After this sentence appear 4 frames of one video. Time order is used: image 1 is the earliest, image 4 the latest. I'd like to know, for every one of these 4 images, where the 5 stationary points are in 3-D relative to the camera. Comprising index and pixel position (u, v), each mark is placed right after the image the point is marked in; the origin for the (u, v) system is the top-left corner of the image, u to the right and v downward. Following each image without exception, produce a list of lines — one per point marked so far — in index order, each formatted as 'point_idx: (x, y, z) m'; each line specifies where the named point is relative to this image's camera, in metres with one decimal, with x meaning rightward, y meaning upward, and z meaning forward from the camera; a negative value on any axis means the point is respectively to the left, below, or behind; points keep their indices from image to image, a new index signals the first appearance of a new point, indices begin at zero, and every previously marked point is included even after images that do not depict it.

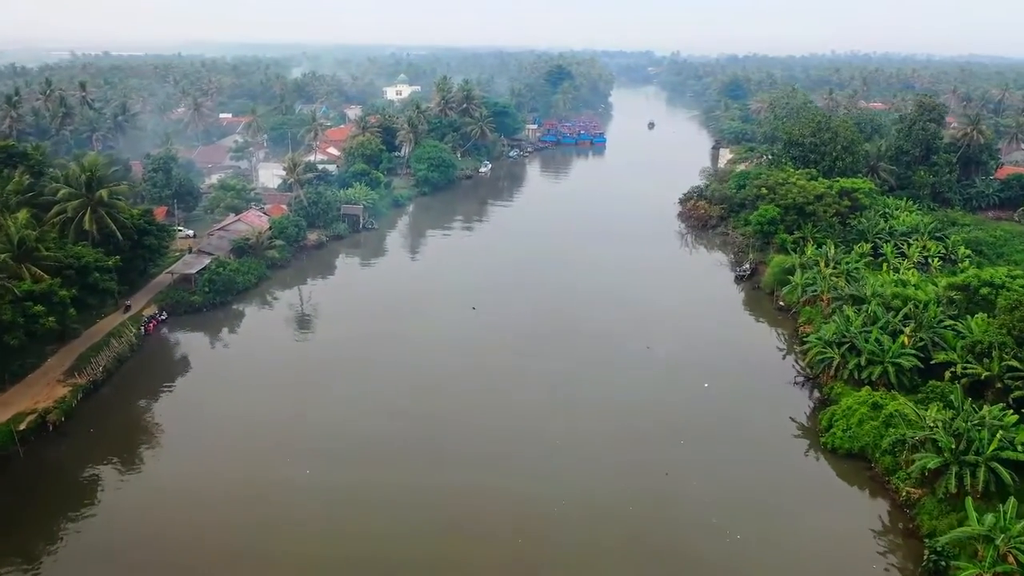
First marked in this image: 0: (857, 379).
0: (+8.6, -2.3, +17.1) m
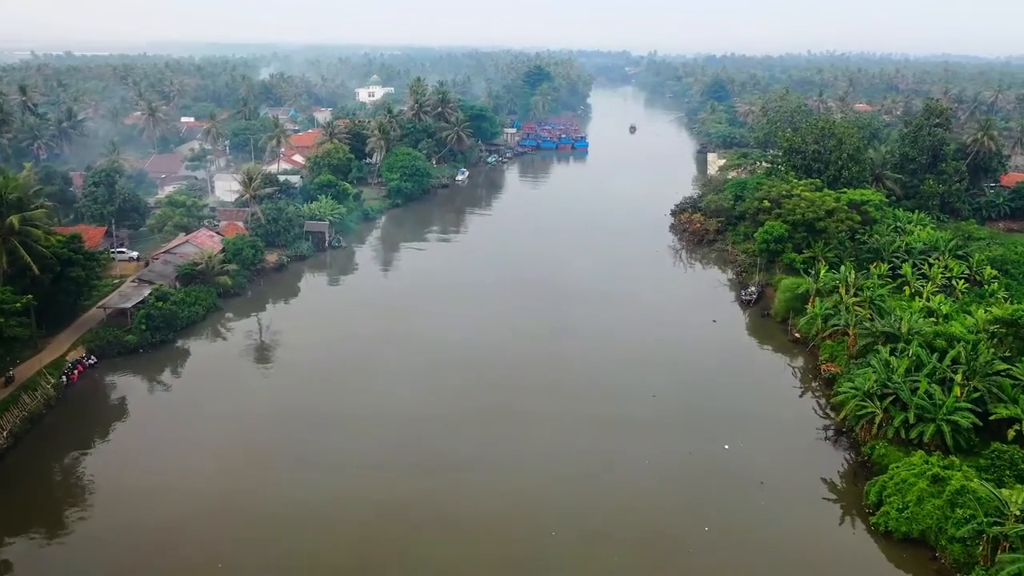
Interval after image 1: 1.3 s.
0: (+8.3, -3.2, +14.5) m
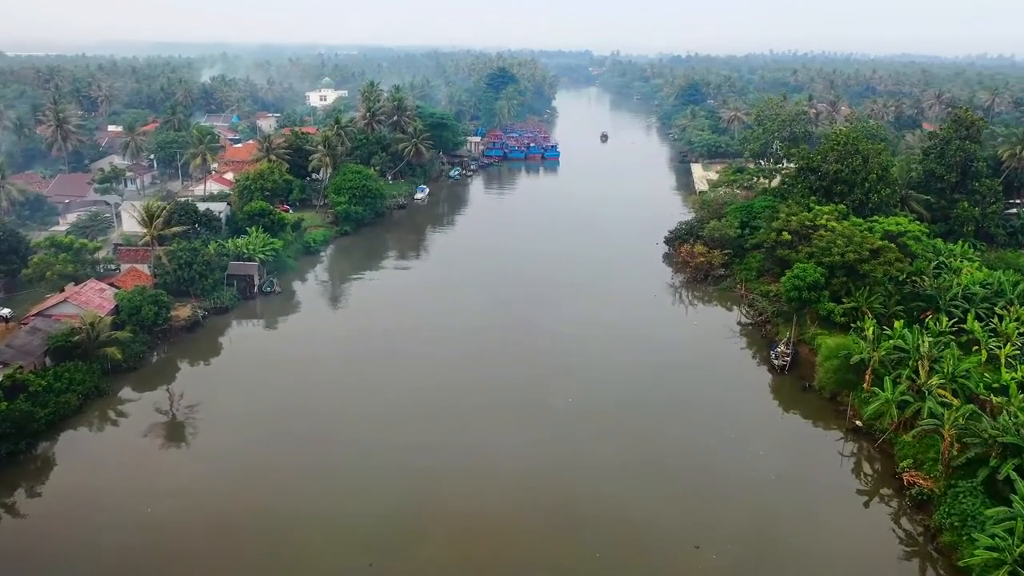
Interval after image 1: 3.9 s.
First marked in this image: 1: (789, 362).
0: (+8.1, -5.0, +9.8) m
1: (+8.0, -2.2, +19.8) m
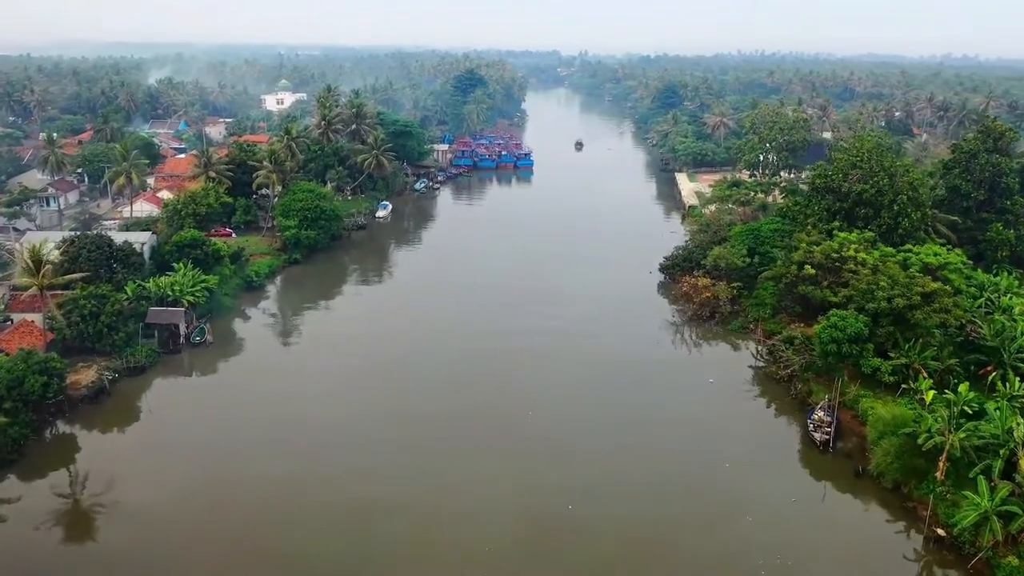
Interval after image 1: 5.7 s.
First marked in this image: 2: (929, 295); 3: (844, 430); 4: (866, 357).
0: (+8.2, -6.3, +6.3) m
1: (+7.6, -3.5, +16.3) m
2: (+10.5, -0.2, +17.4) m
3: (+8.1, -3.4, +16.7) m
4: (+8.8, -1.7, +17.1) m
